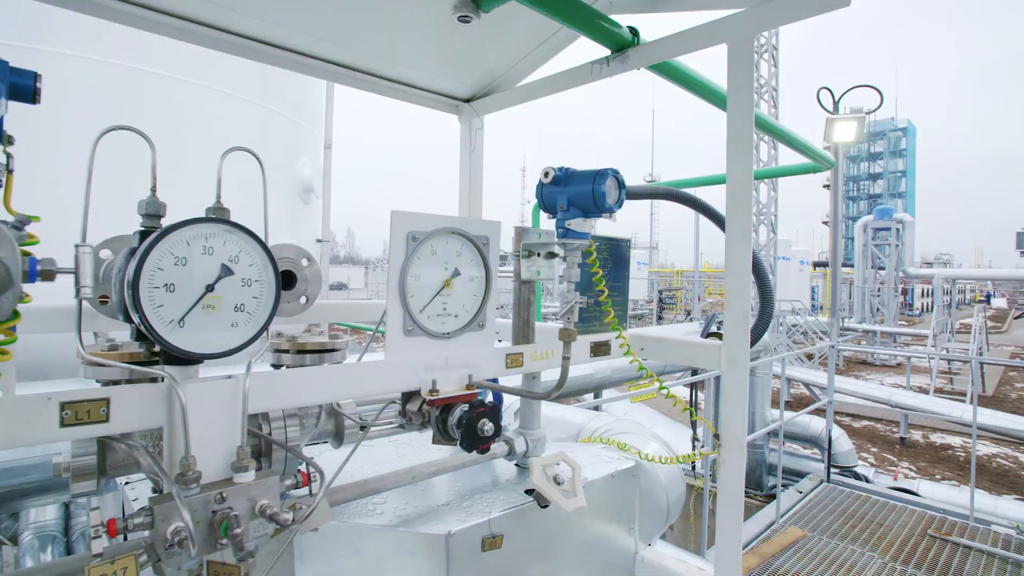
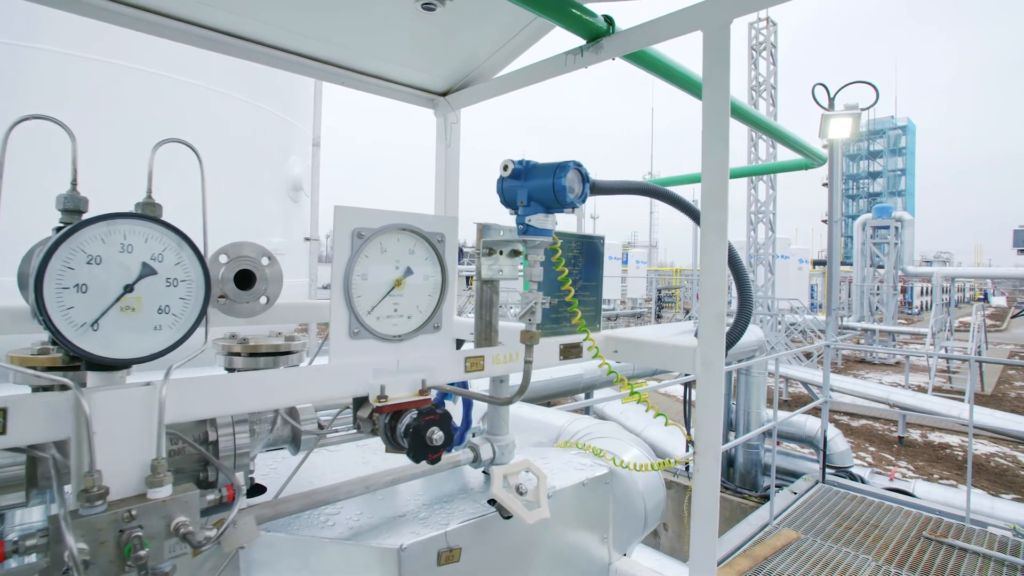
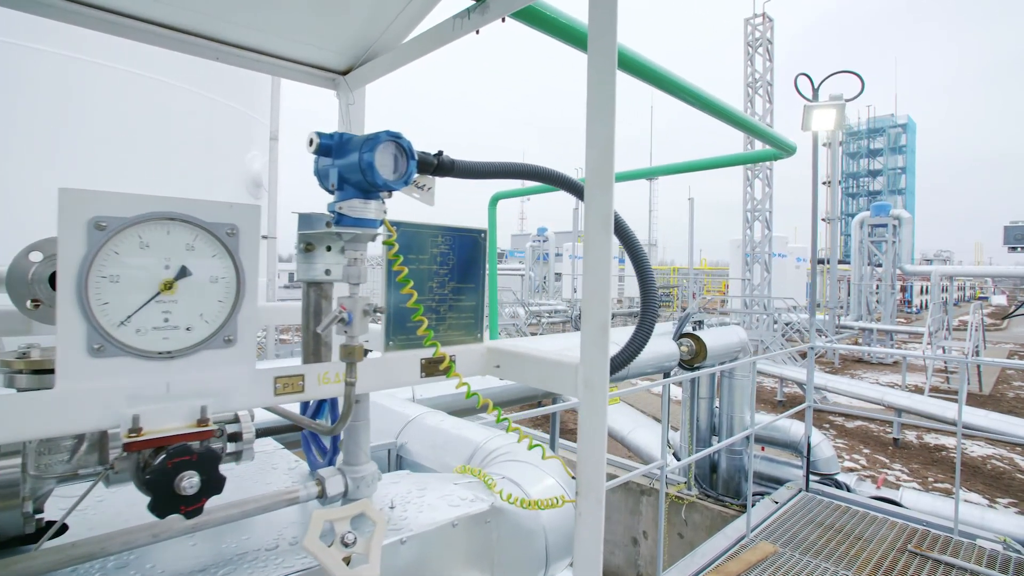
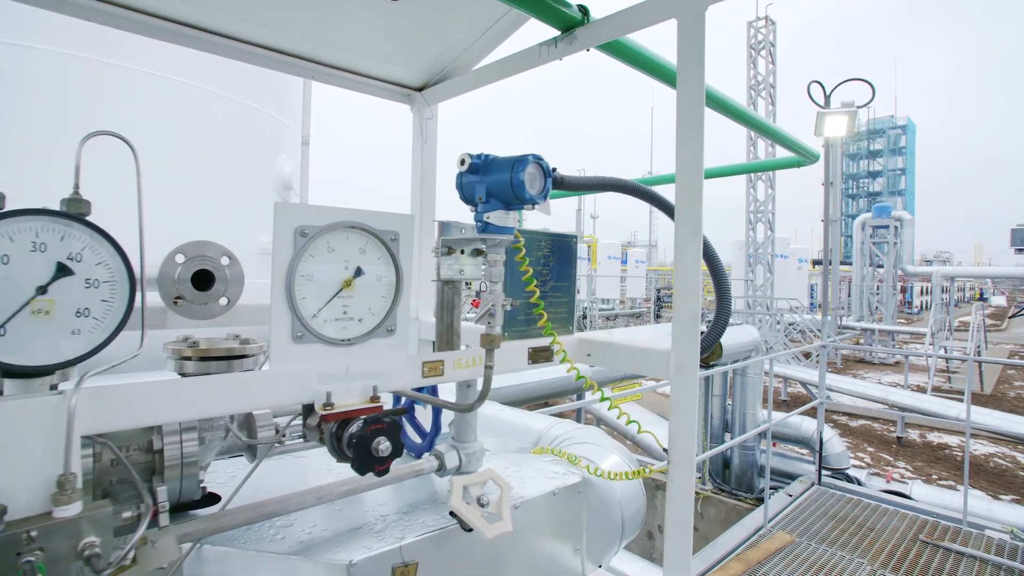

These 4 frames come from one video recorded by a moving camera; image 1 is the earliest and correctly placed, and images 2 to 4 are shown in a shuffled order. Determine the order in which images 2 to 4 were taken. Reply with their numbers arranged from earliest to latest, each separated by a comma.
2, 4, 3
